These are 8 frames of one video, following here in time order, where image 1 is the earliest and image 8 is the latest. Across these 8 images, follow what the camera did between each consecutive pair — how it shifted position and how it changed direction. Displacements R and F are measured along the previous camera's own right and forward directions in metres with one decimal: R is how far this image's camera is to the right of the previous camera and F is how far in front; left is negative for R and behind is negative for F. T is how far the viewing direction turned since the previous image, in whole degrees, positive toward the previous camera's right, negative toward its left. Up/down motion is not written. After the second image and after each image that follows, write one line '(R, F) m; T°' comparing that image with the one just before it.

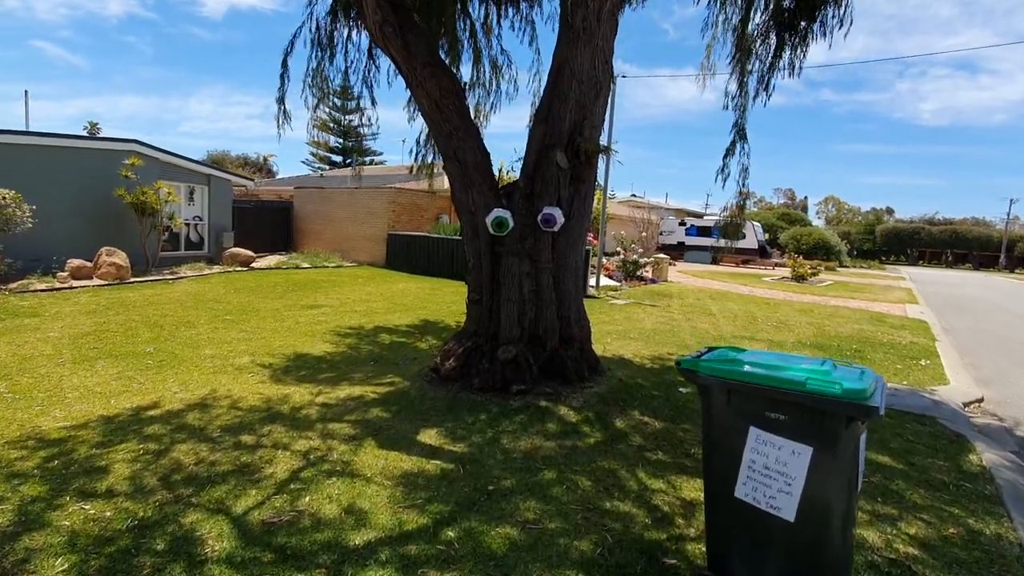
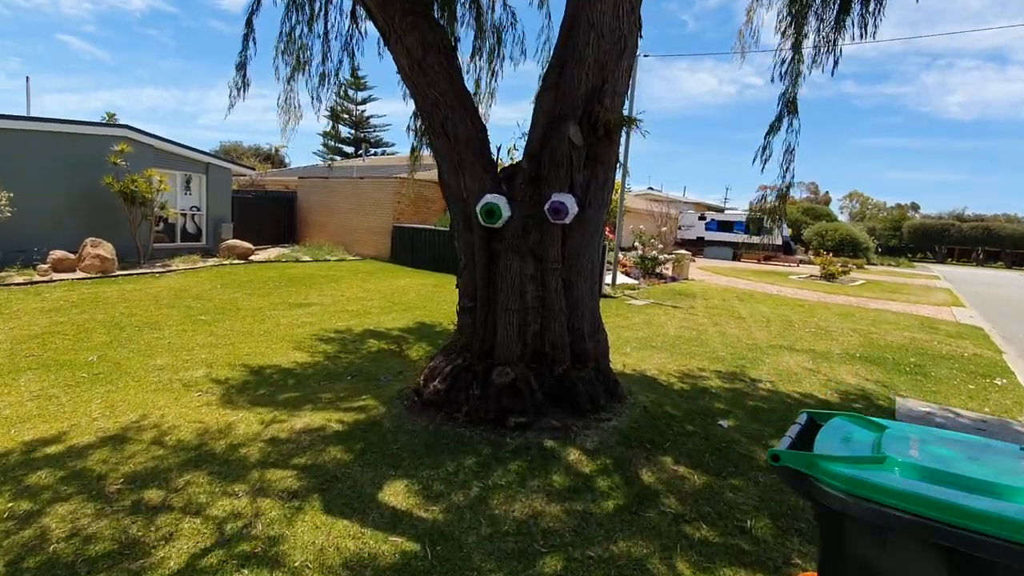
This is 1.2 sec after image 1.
(+0.1, +1.0) m; -2°
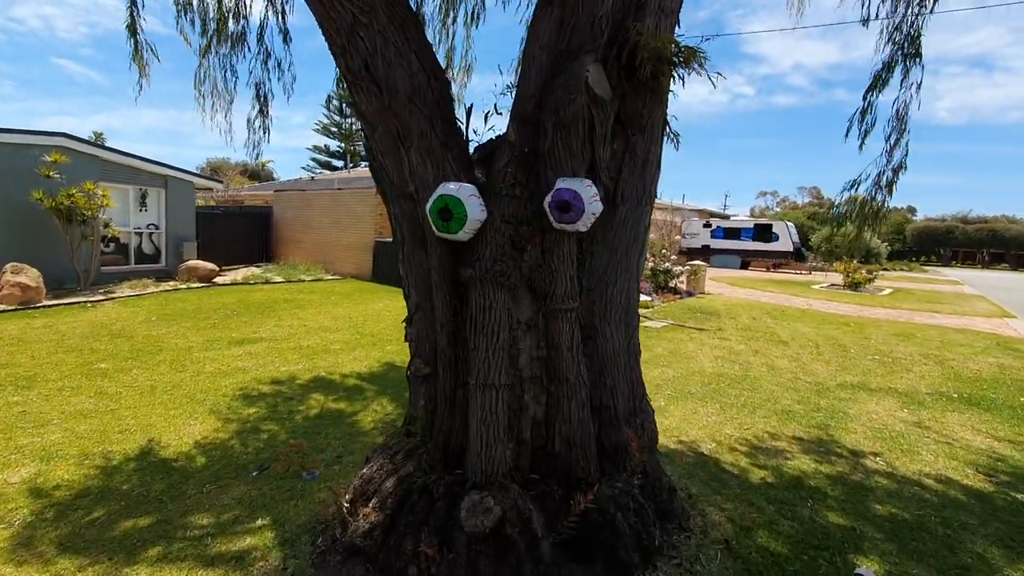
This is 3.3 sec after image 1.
(+0.1, +1.7) m; 0°
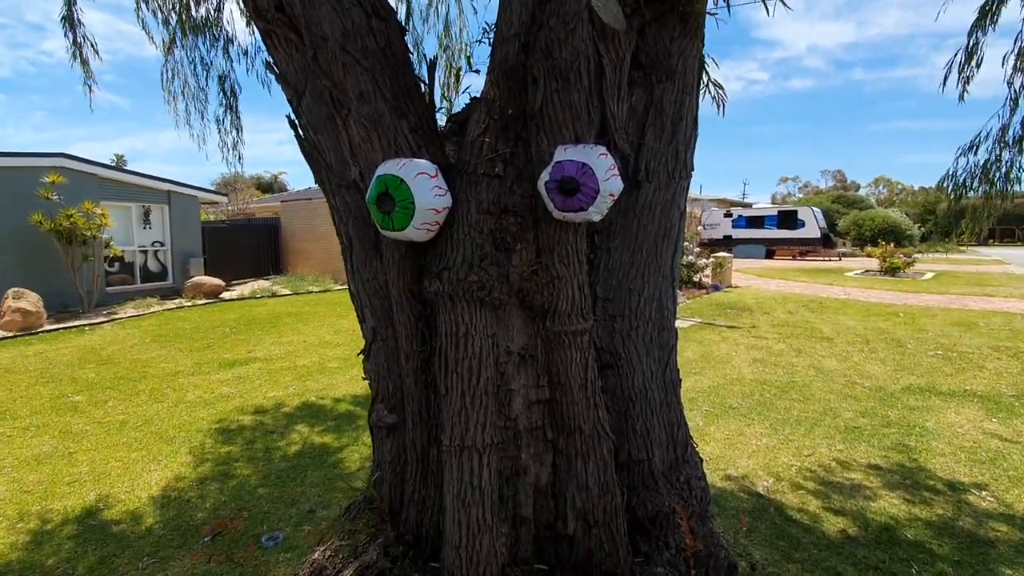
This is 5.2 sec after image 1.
(+0.1, +0.7) m; -2°
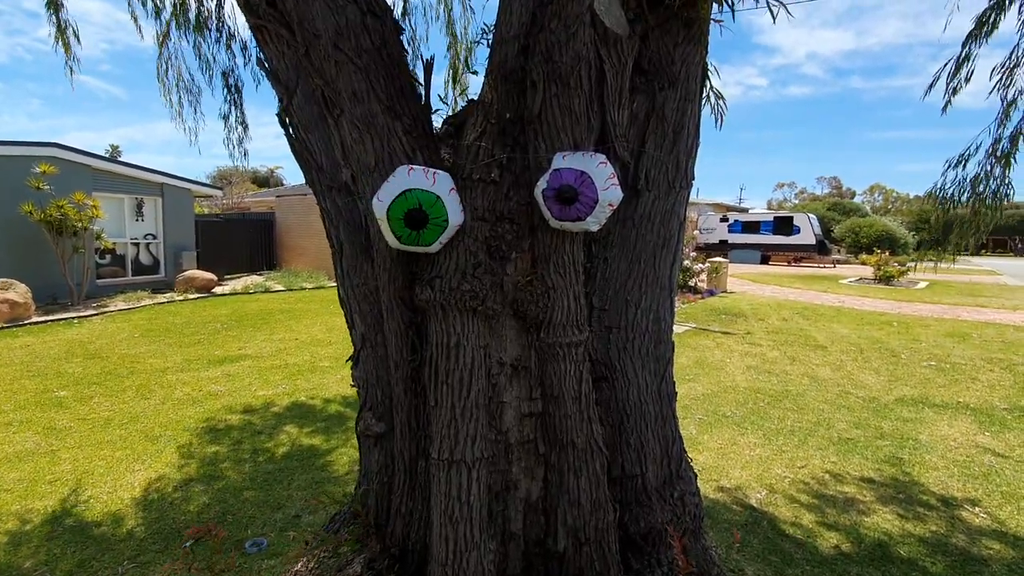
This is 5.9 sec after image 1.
(0.0, 0.0) m; +1°
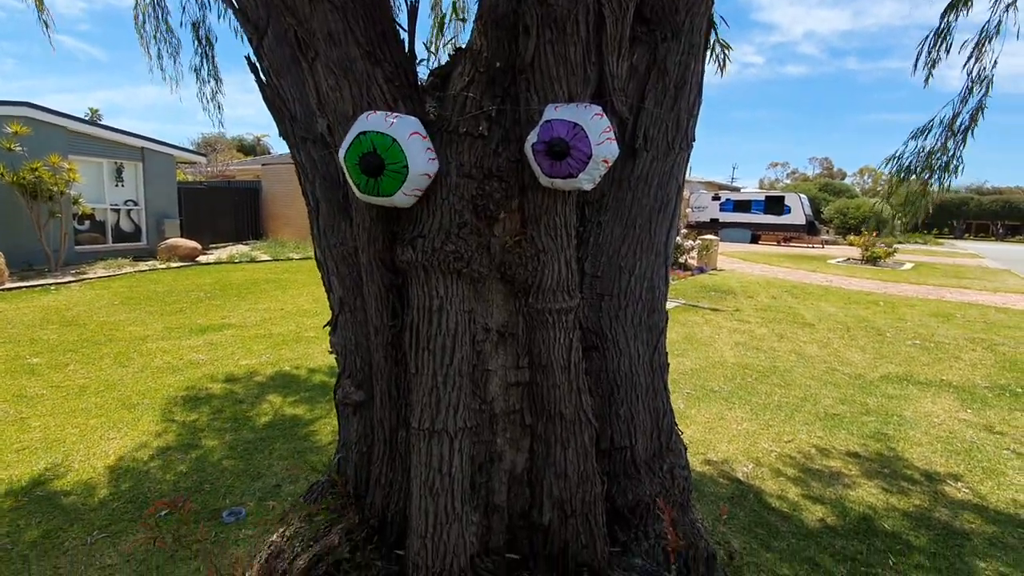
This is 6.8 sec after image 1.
(0.0, +0.1) m; +1°
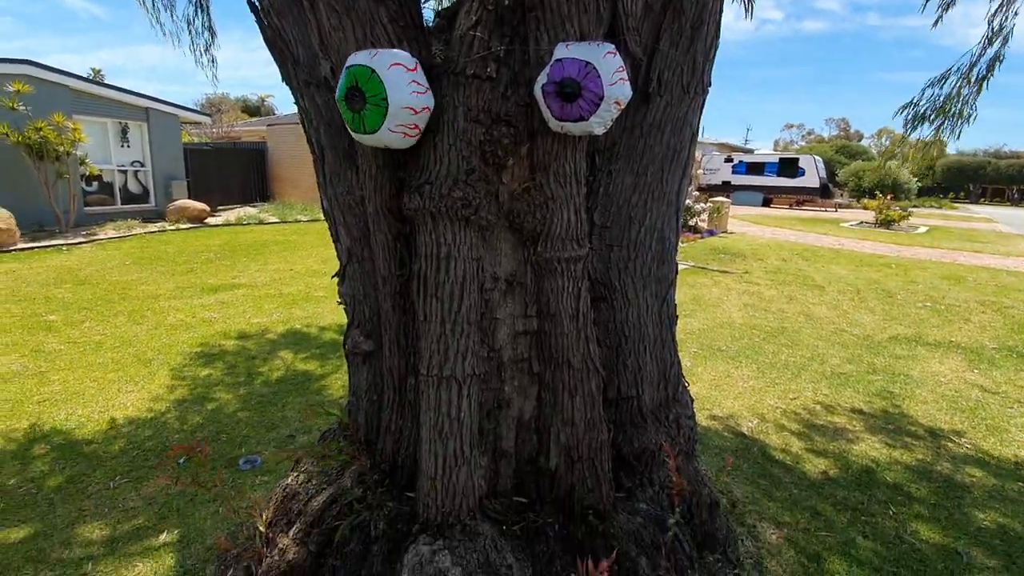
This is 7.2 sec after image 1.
(0.0, 0.0) m; -1°
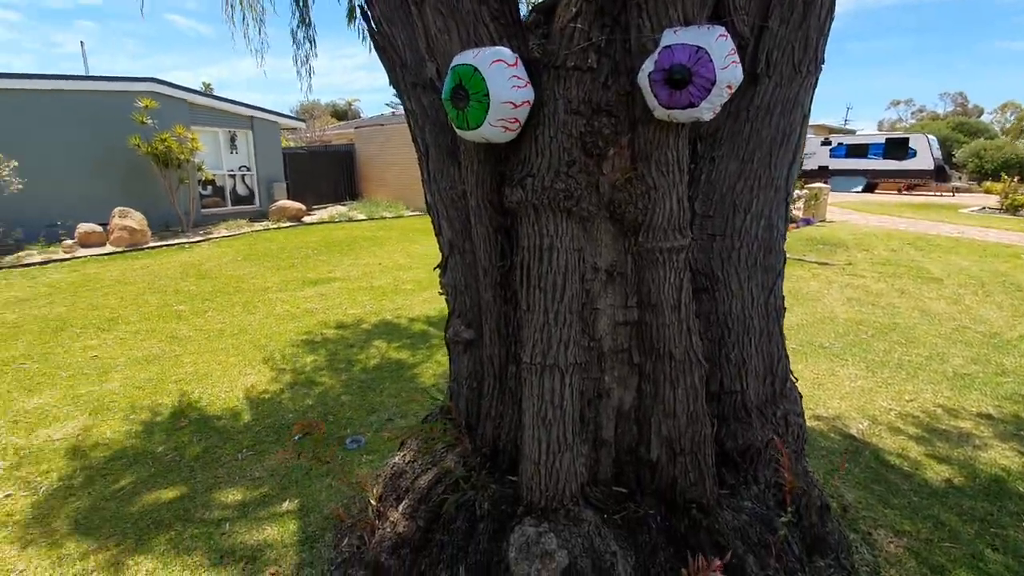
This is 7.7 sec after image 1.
(-0.1, 0.0) m; -8°
